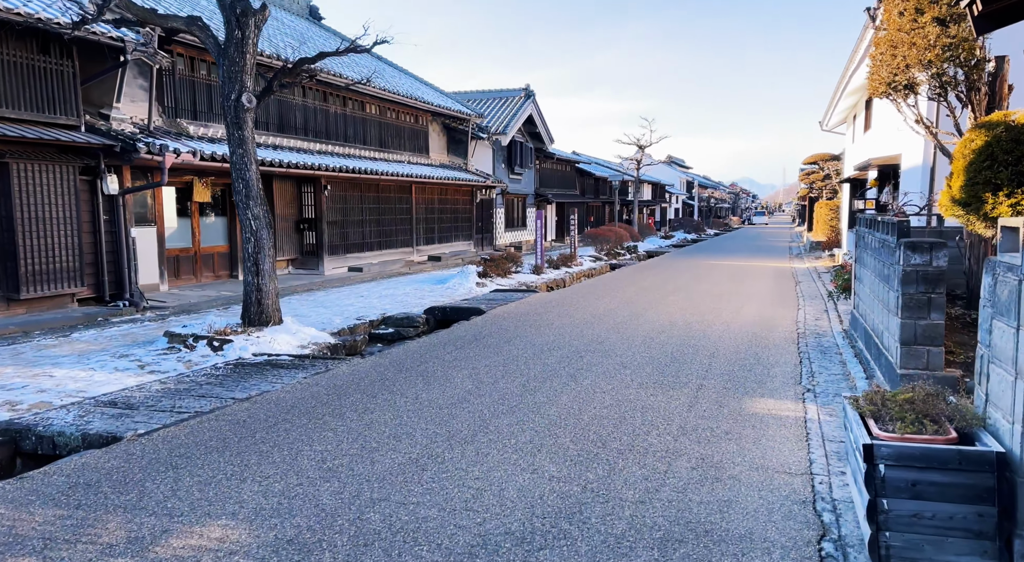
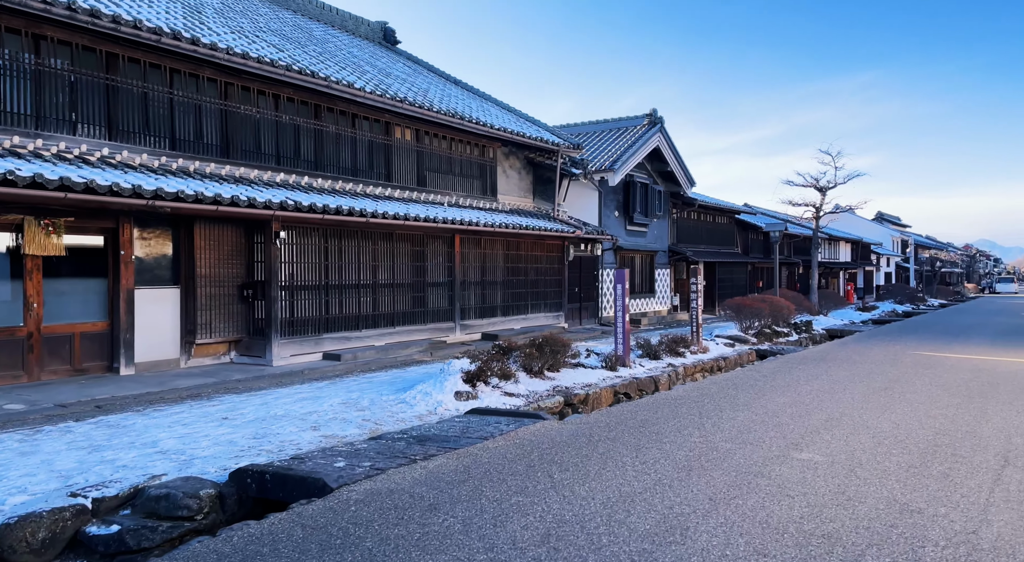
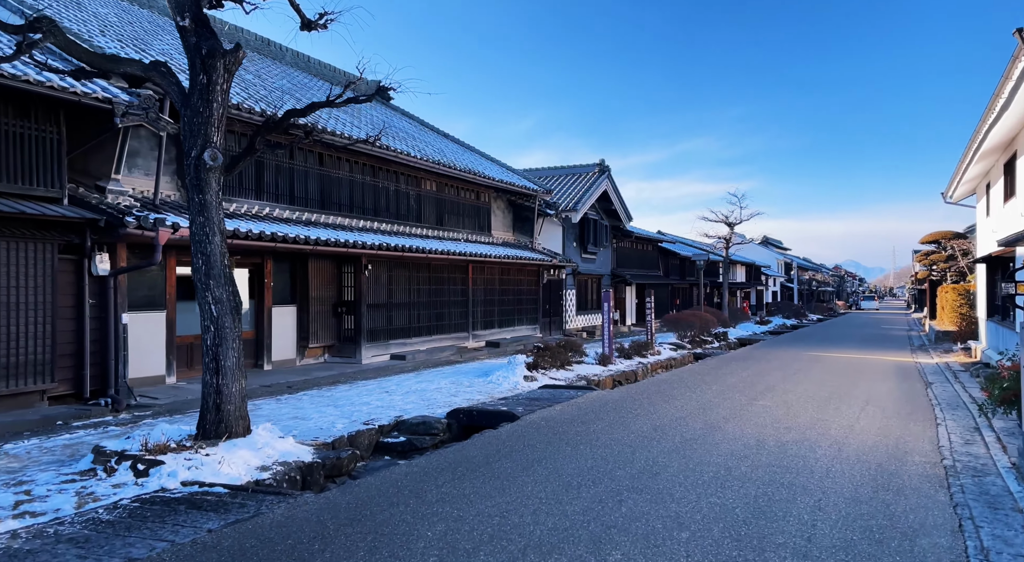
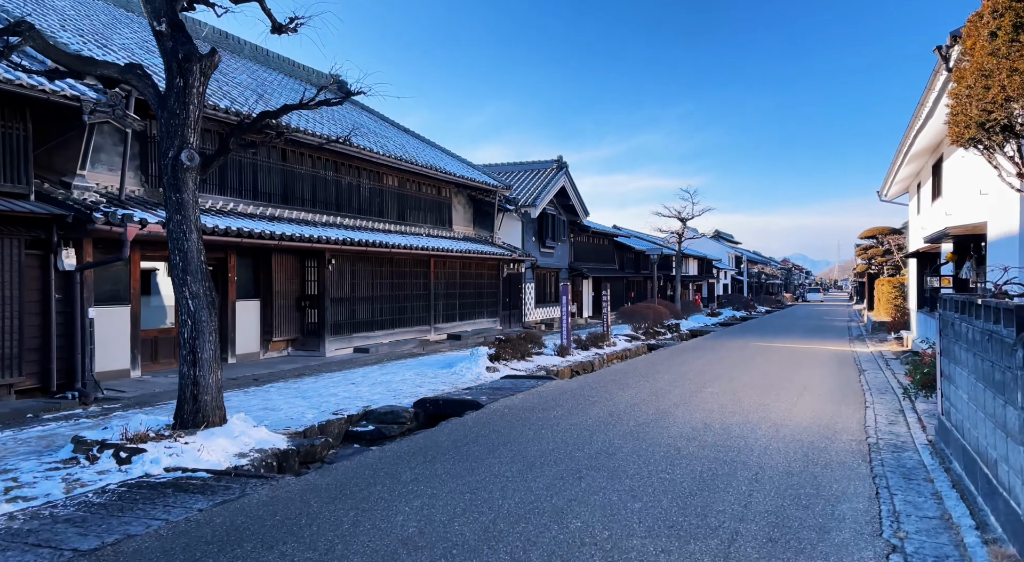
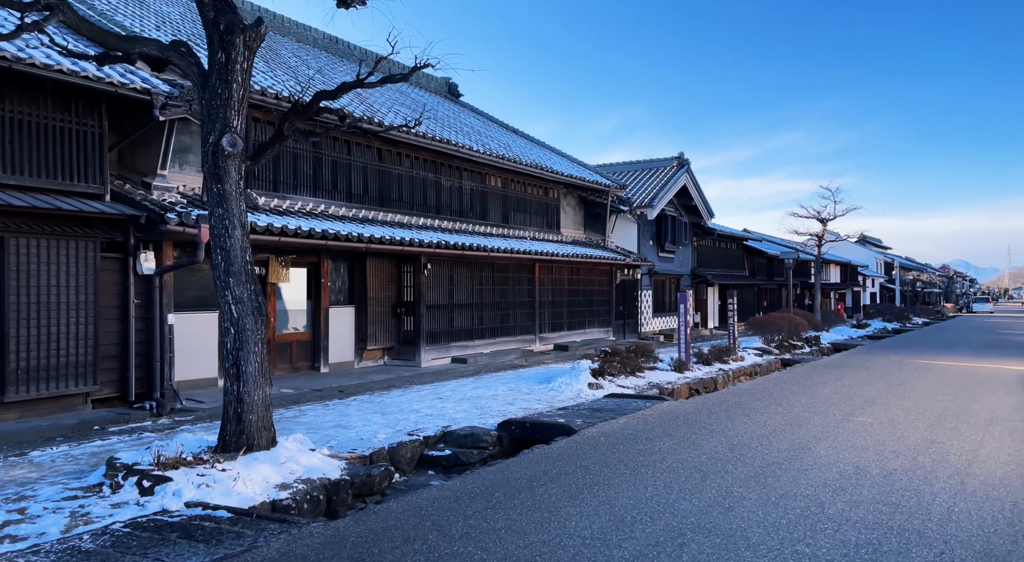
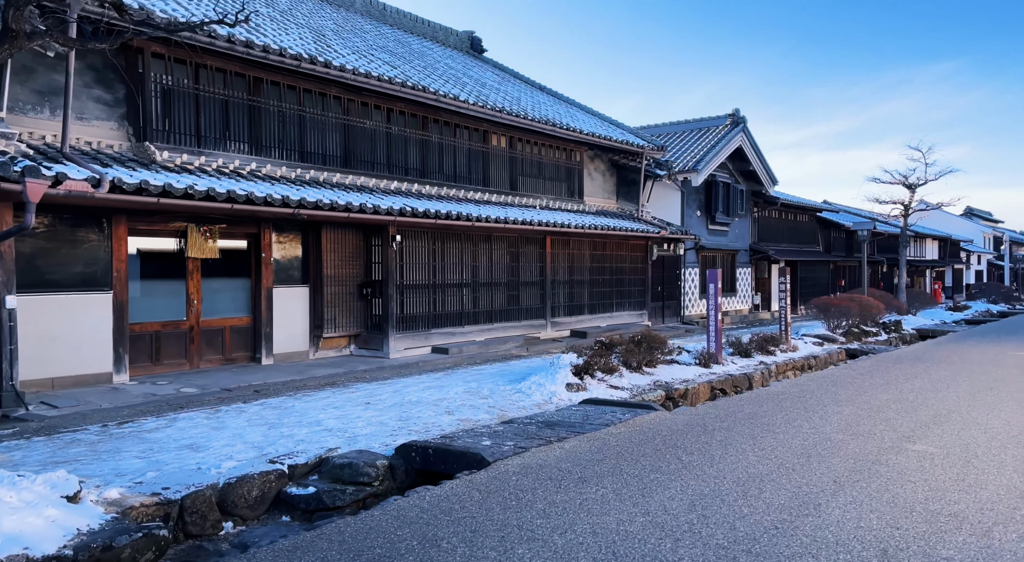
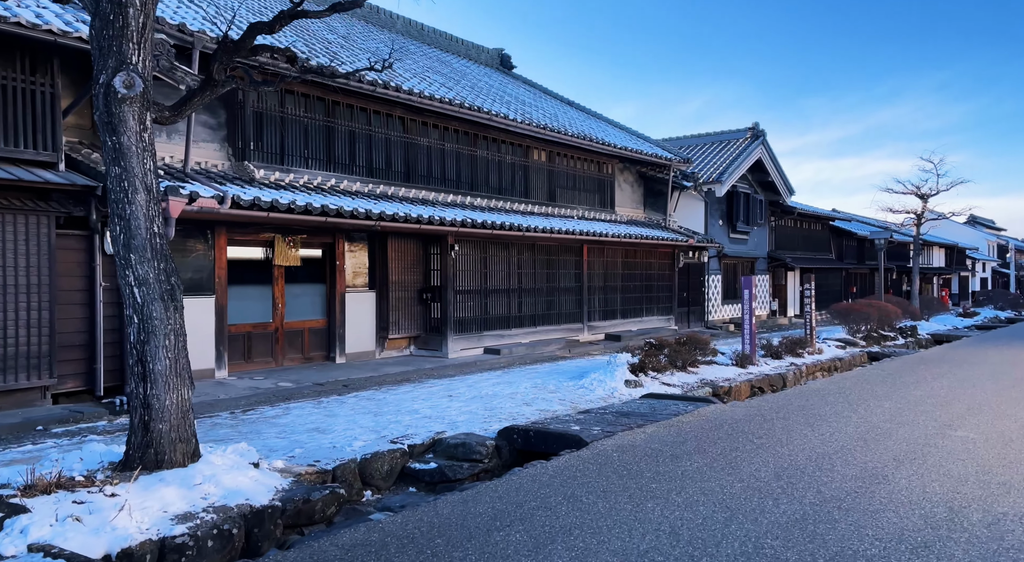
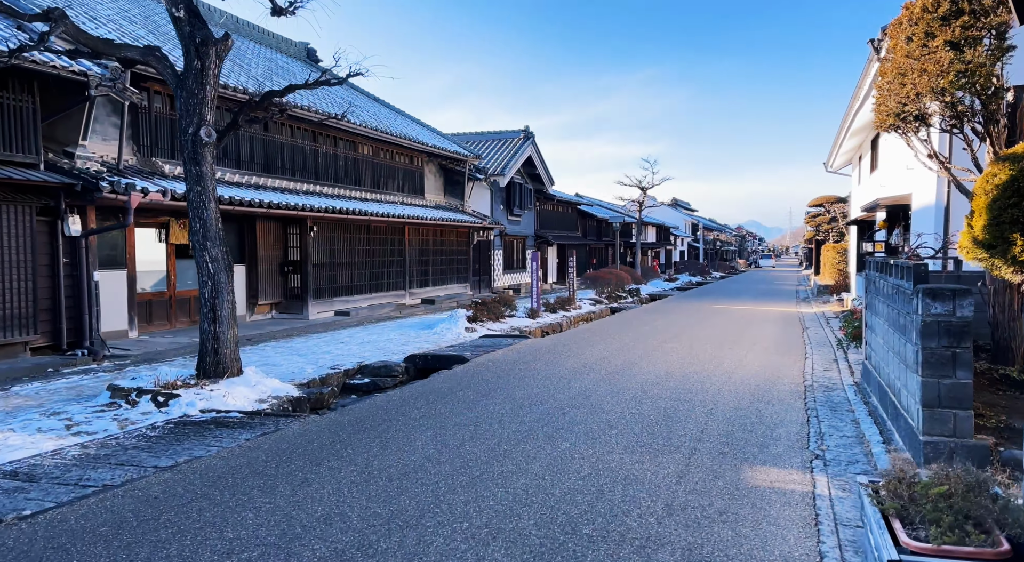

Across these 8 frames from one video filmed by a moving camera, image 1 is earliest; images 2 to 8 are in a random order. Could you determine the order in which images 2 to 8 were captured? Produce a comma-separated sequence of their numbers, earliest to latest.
8, 4, 3, 5, 7, 6, 2
